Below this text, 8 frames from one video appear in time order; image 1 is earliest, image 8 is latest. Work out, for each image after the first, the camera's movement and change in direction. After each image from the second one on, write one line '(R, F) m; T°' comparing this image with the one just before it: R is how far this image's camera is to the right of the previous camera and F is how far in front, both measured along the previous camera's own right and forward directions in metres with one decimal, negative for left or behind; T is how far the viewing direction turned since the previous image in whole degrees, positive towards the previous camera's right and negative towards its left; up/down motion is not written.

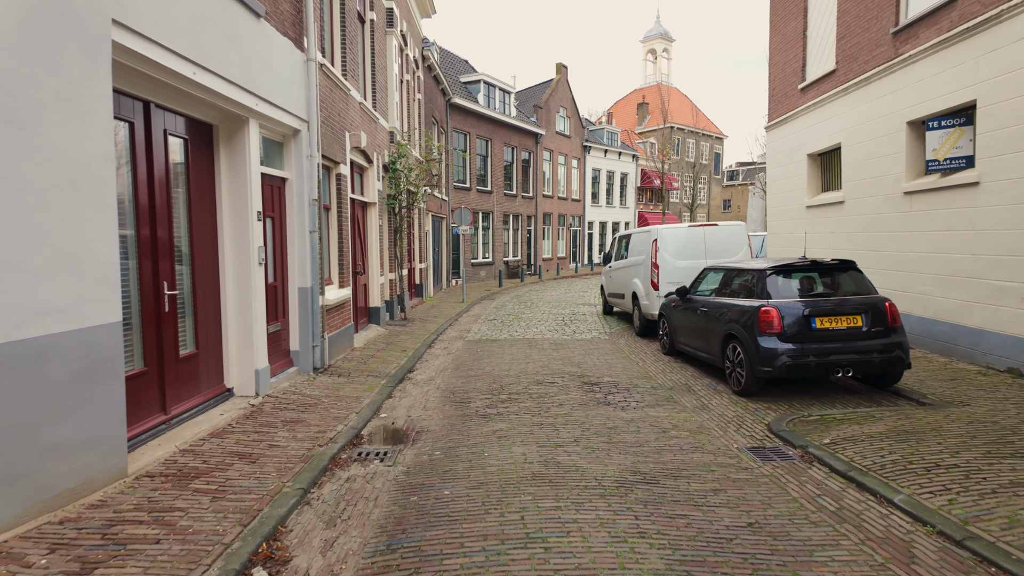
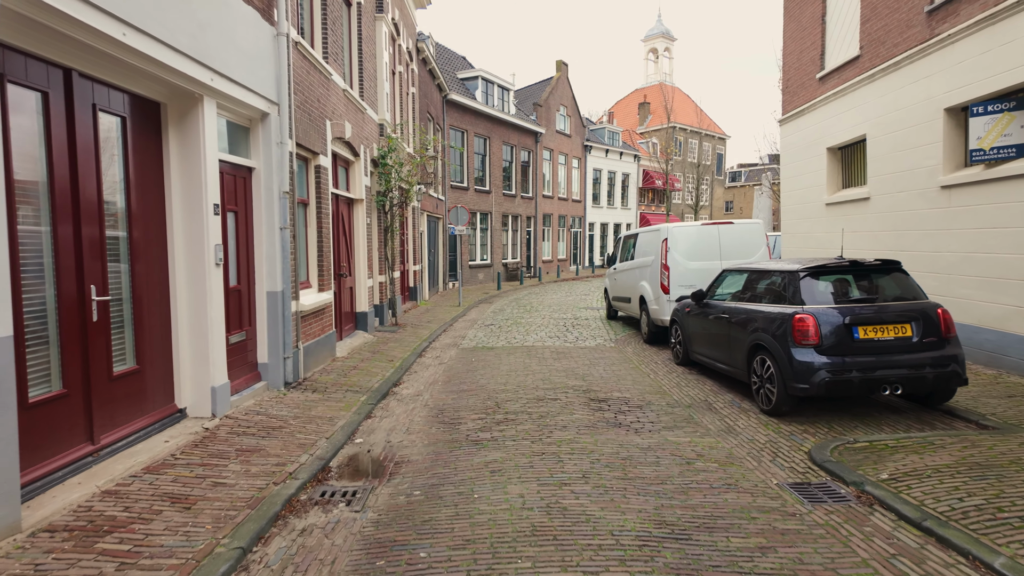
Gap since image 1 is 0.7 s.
(0.0, +0.8) m; 0°
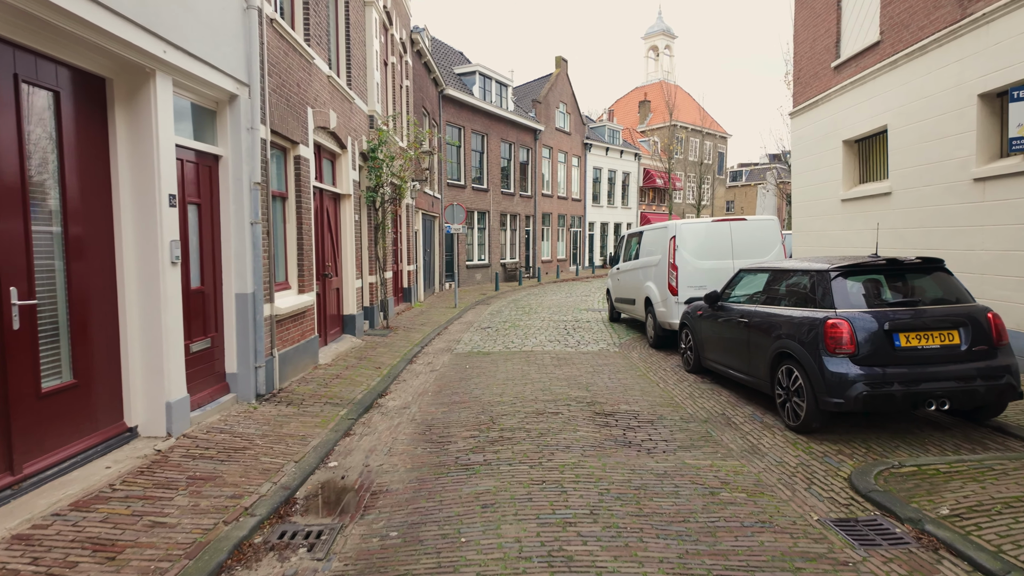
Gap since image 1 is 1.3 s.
(0.0, +0.6) m; 0°
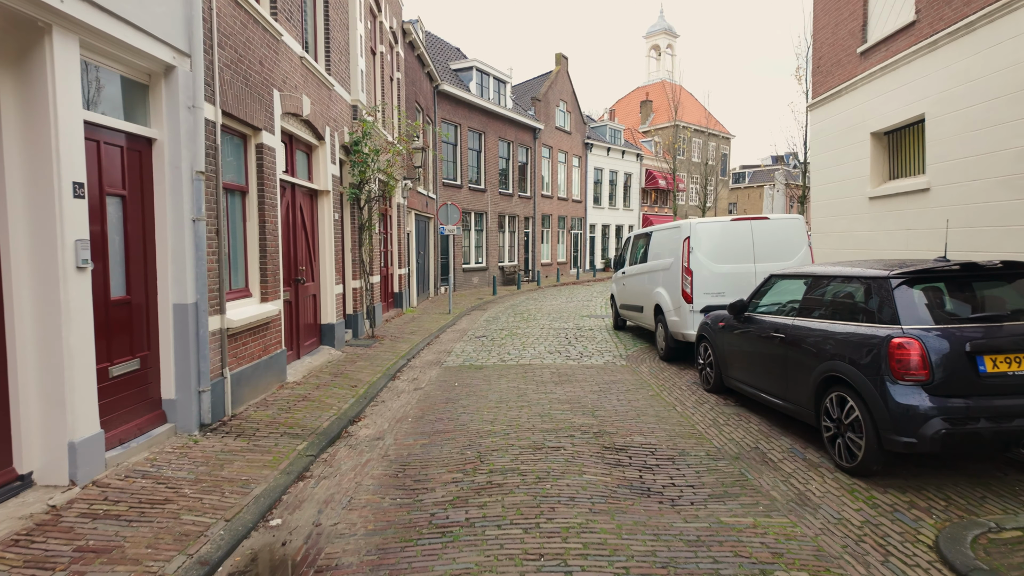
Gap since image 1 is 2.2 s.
(+0.1, +0.9) m; 0°
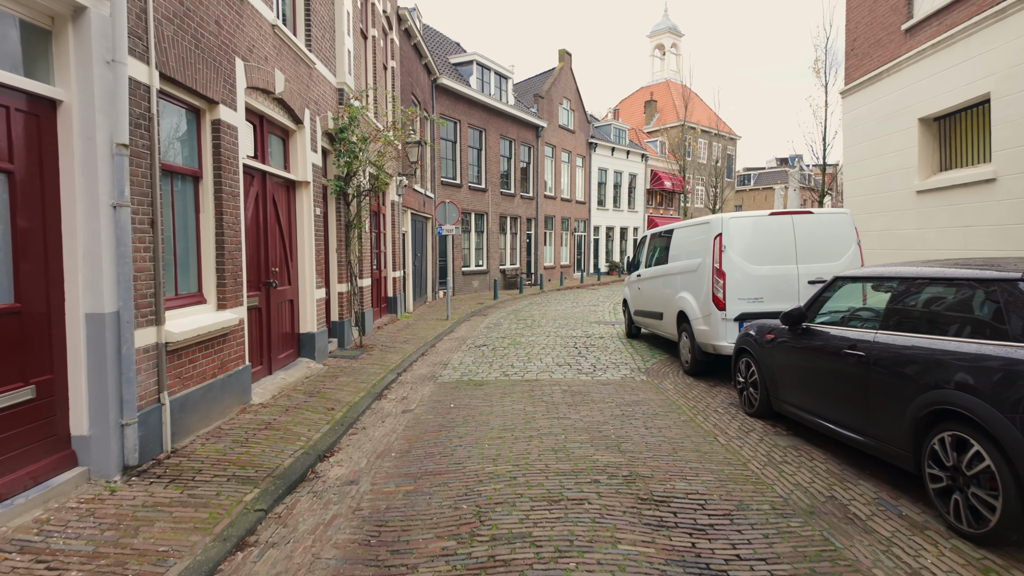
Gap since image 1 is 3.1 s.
(-0.1, +1.0) m; 0°
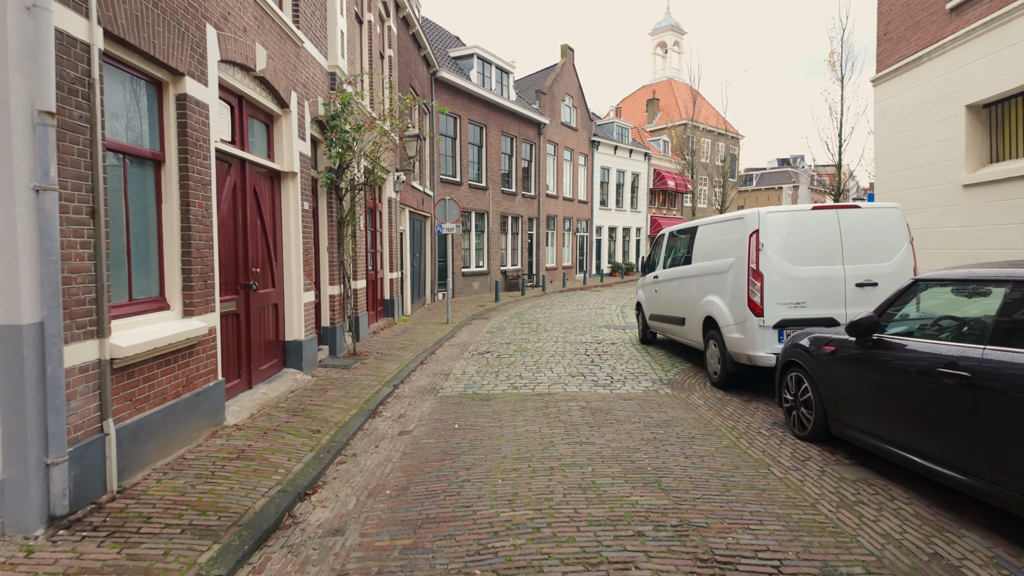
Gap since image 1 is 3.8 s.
(-0.1, +0.8) m; 0°
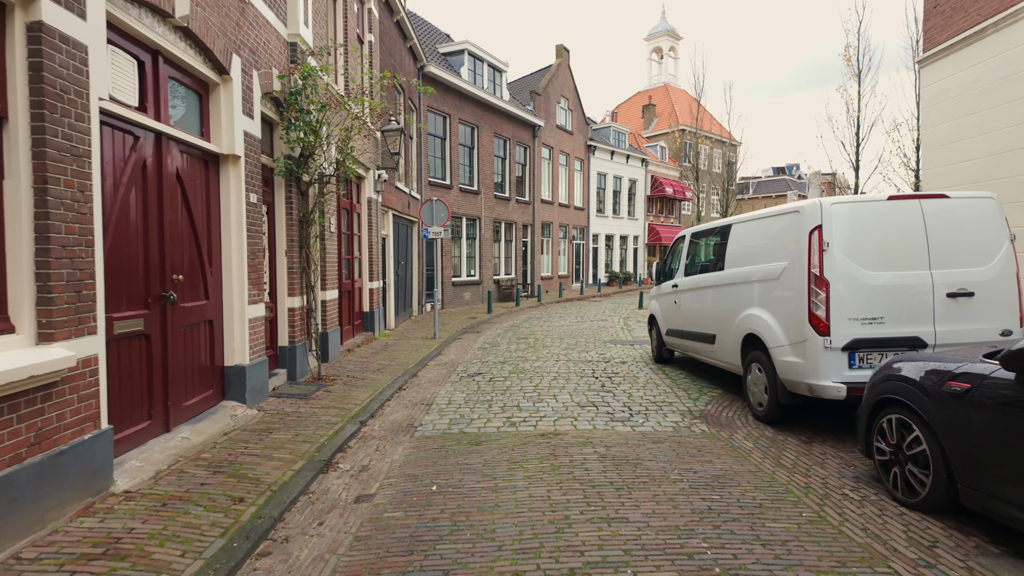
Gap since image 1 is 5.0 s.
(0.0, +1.3) m; +1°
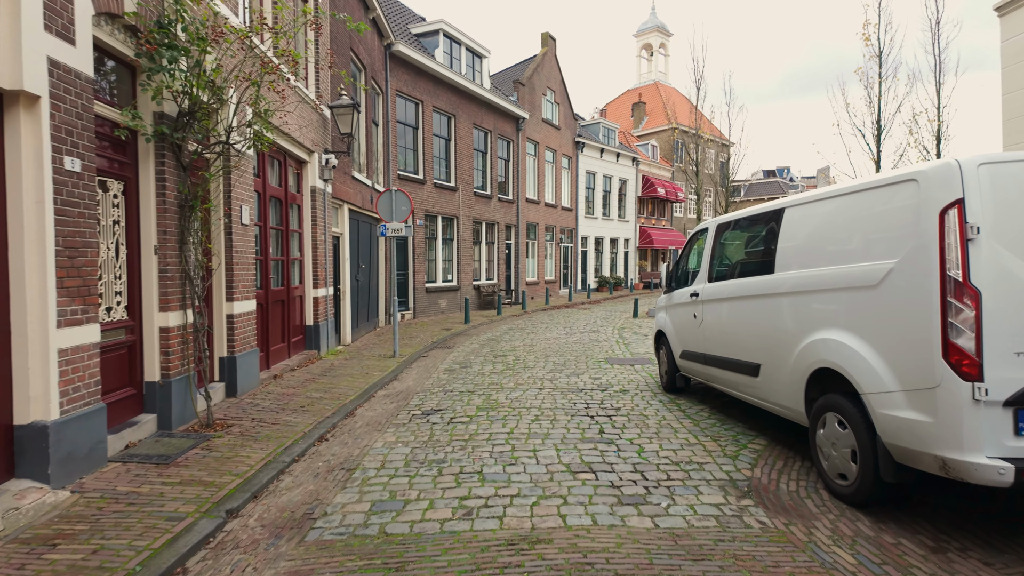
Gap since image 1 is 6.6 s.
(+0.2, +1.9) m; +1°
